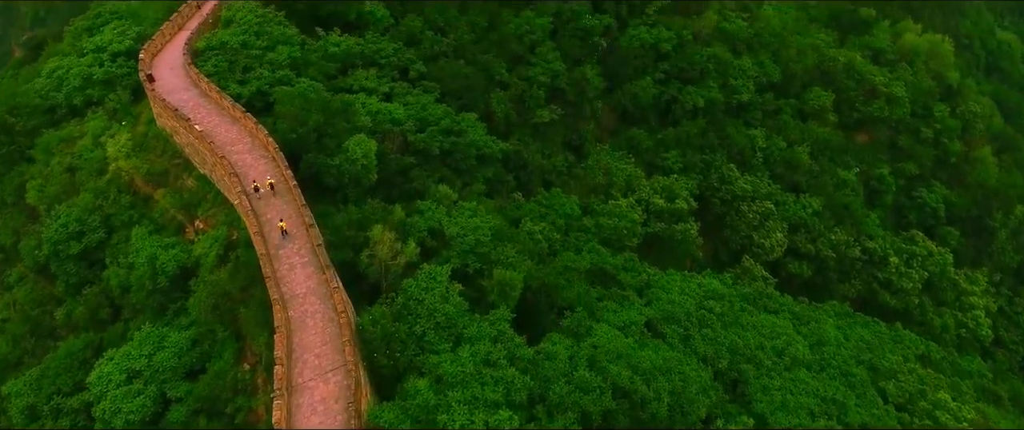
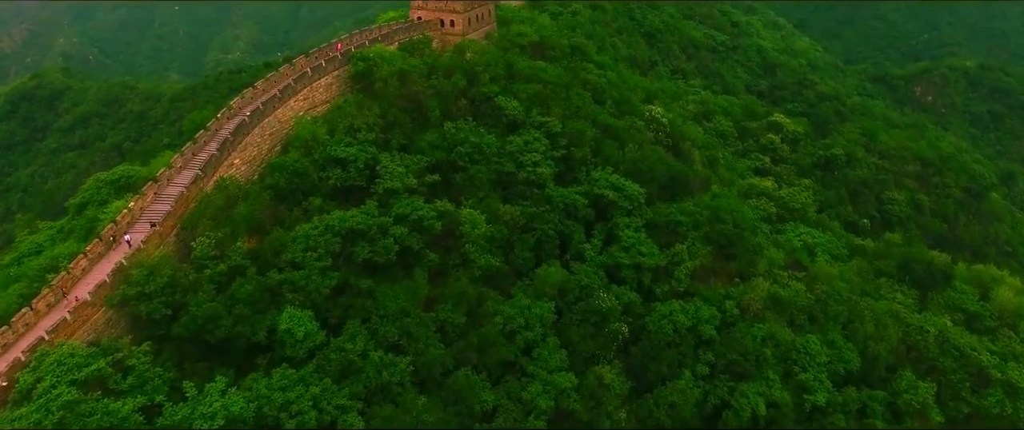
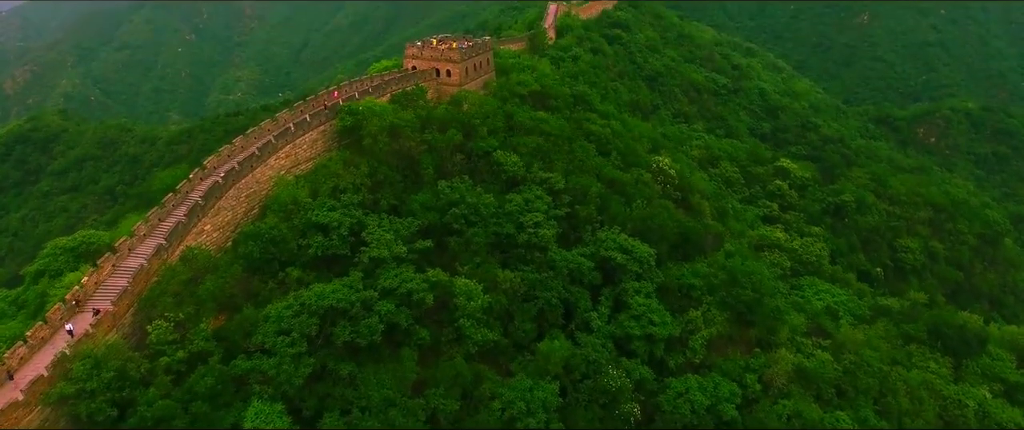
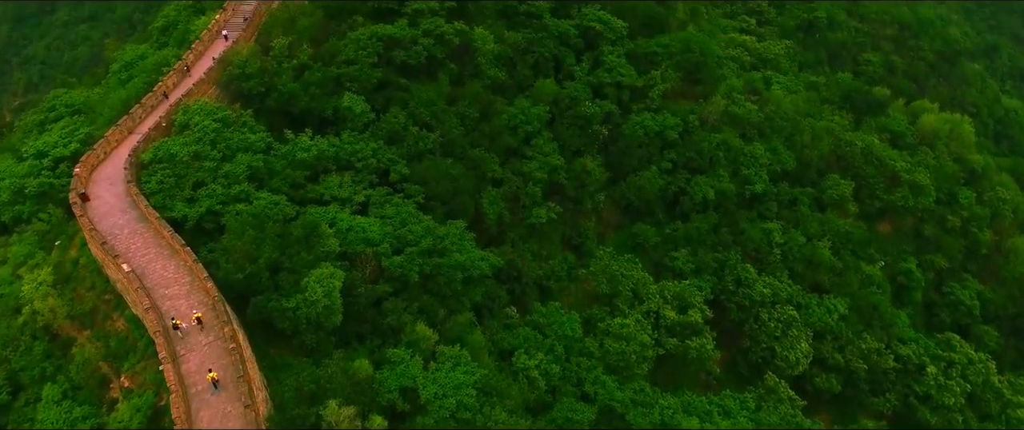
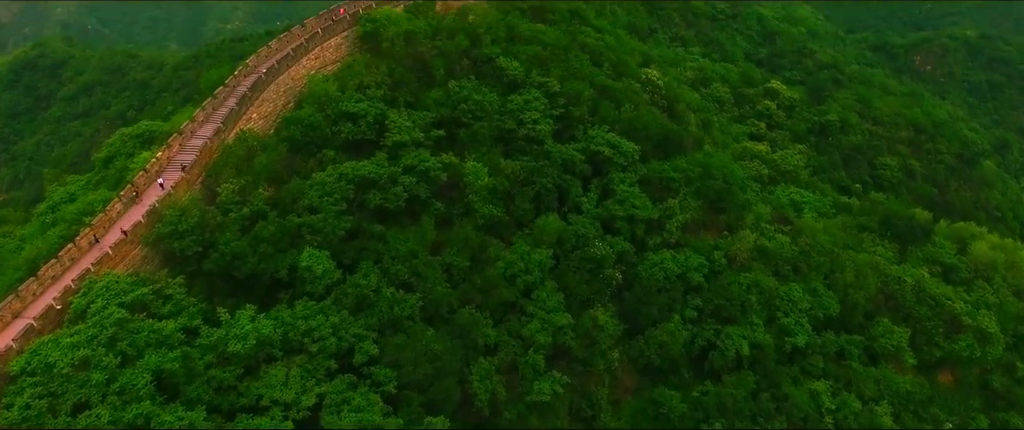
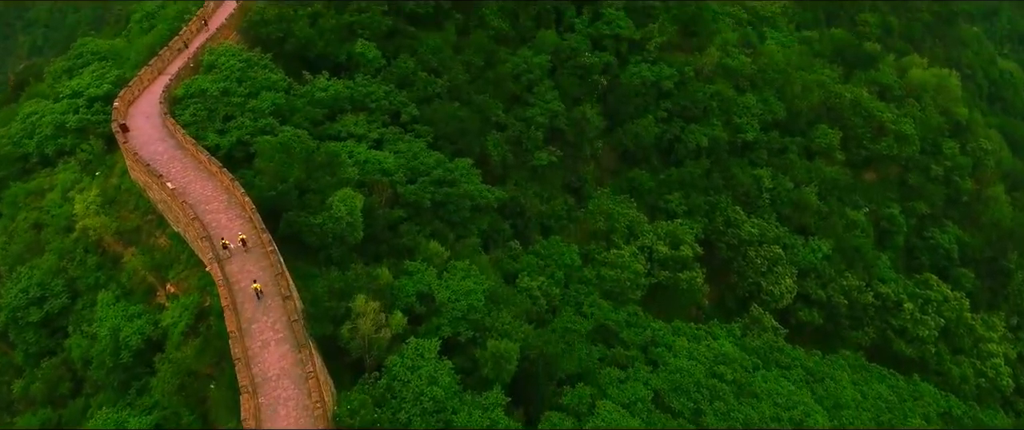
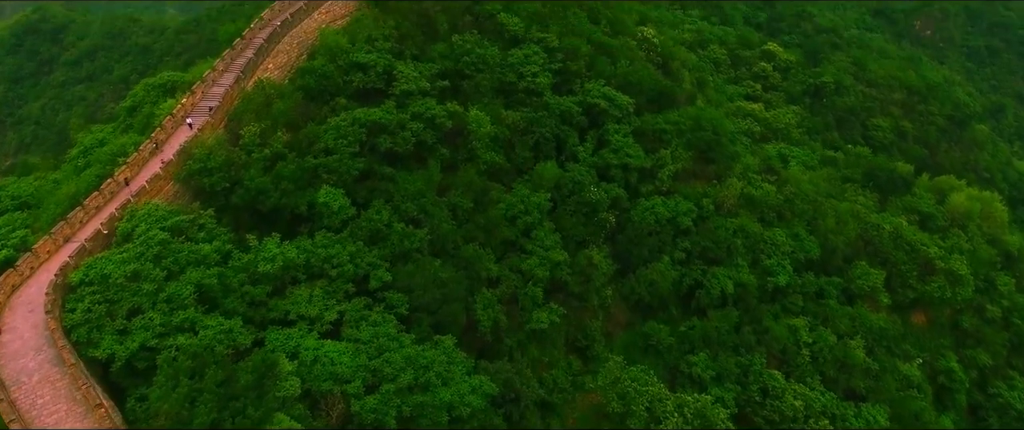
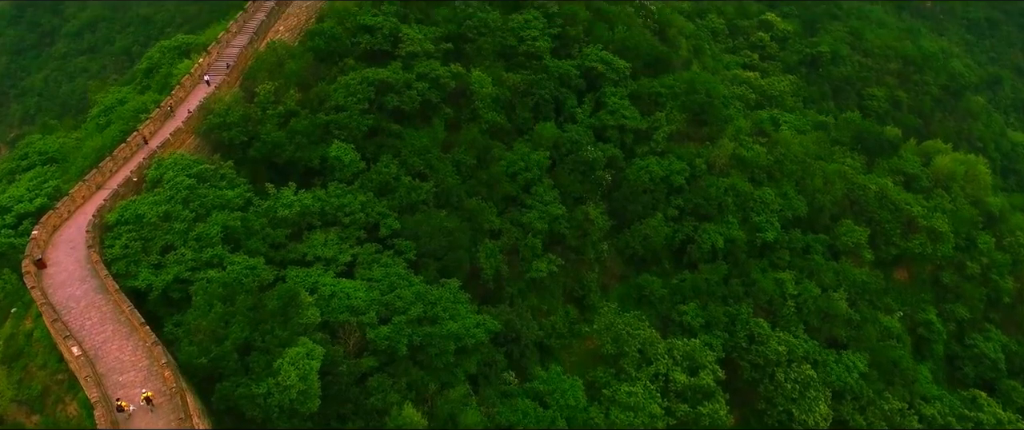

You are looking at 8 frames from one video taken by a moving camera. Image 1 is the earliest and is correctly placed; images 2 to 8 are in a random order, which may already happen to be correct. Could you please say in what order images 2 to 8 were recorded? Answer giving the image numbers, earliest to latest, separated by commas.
6, 4, 8, 7, 5, 2, 3
